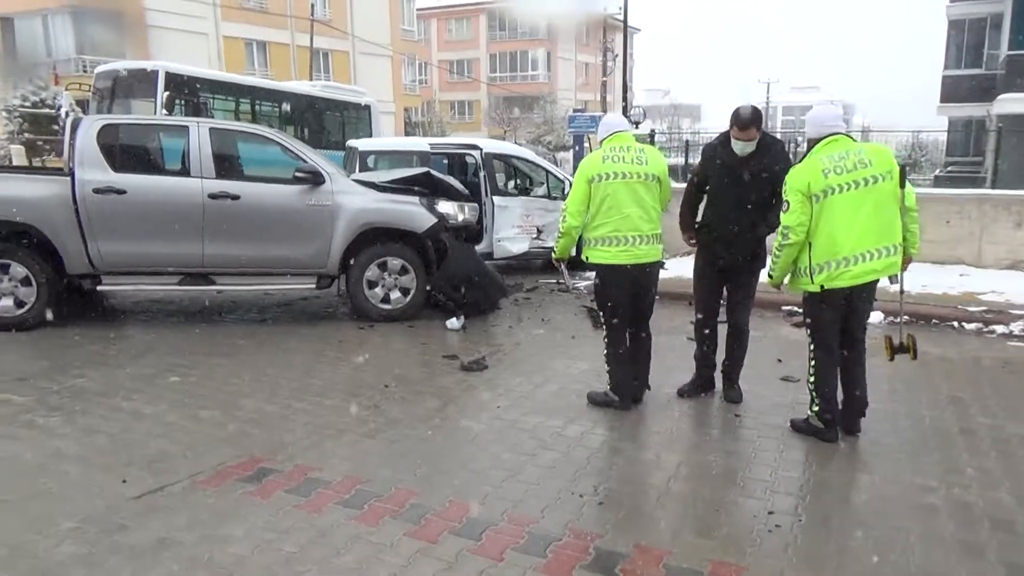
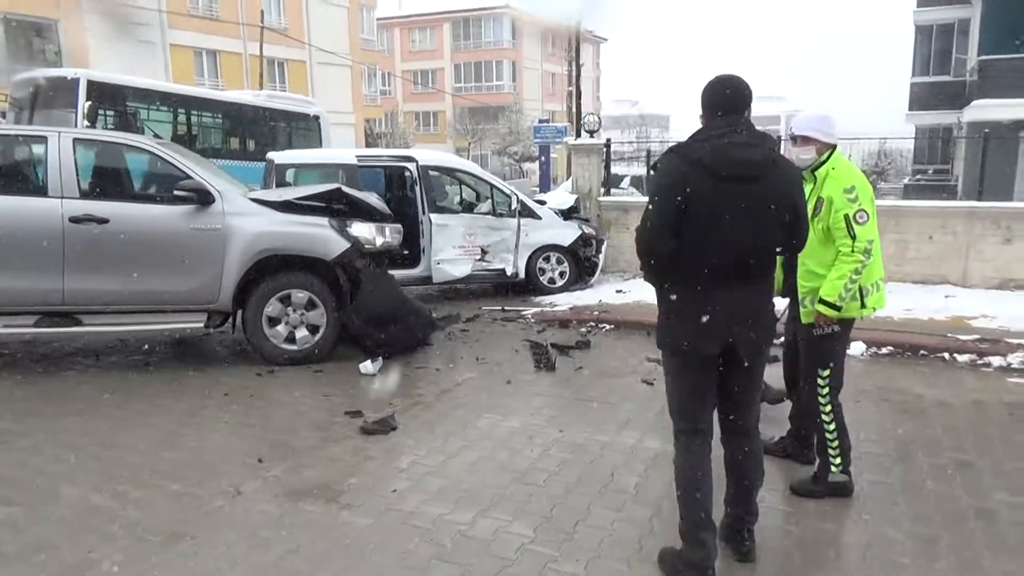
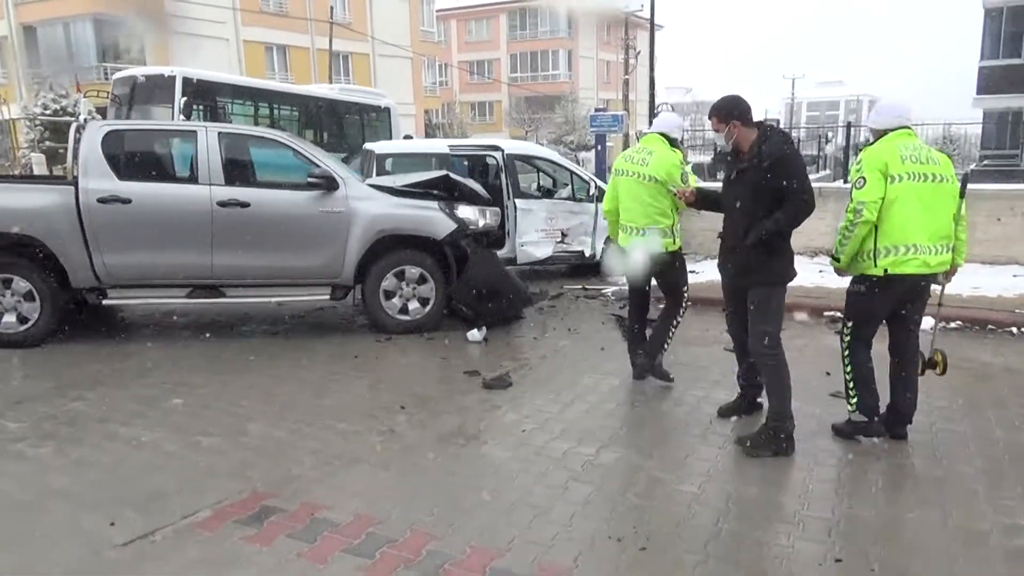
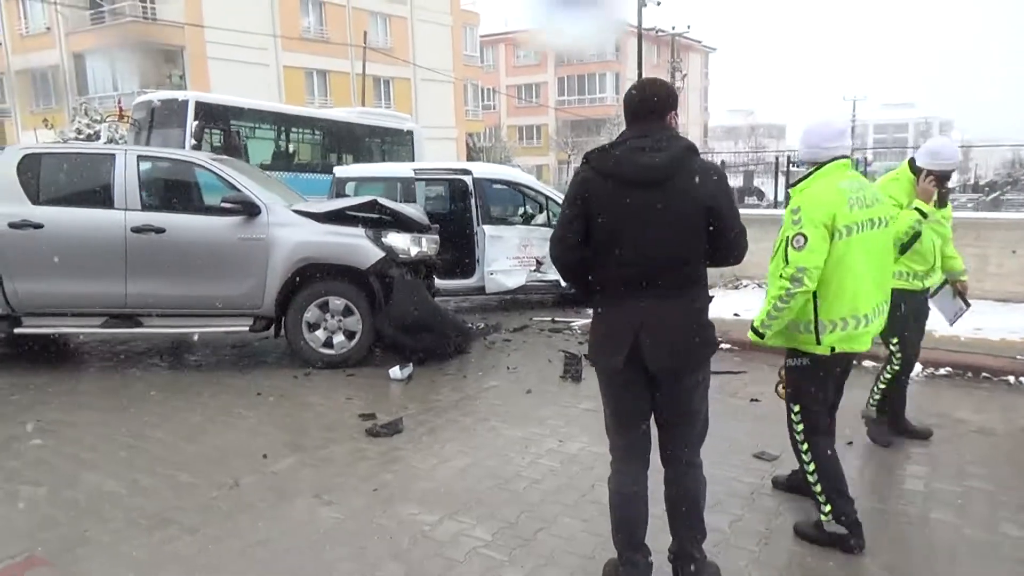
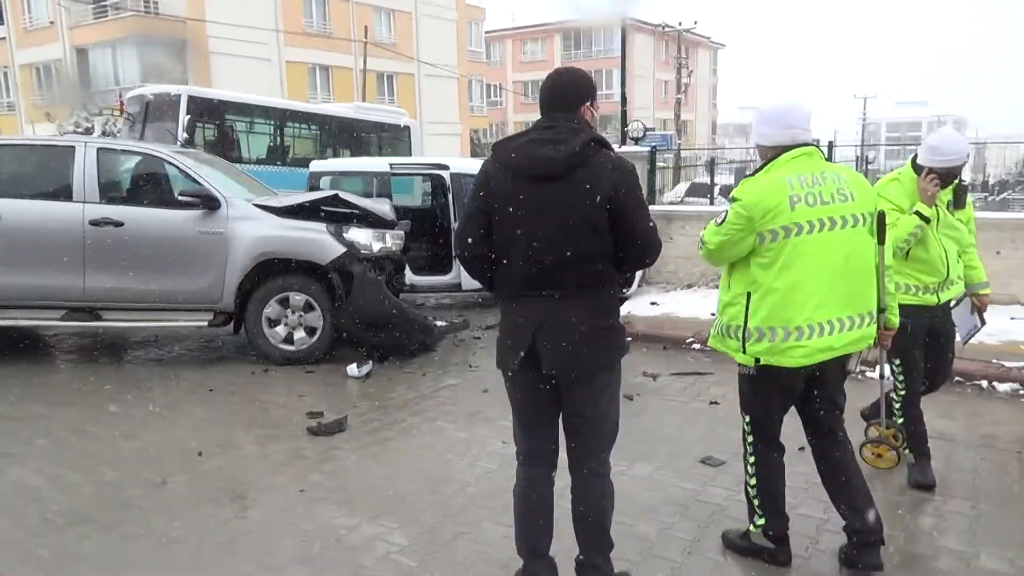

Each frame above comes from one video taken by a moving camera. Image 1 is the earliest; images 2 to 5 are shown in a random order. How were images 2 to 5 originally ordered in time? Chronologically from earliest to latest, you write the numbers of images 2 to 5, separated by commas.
3, 2, 4, 5
